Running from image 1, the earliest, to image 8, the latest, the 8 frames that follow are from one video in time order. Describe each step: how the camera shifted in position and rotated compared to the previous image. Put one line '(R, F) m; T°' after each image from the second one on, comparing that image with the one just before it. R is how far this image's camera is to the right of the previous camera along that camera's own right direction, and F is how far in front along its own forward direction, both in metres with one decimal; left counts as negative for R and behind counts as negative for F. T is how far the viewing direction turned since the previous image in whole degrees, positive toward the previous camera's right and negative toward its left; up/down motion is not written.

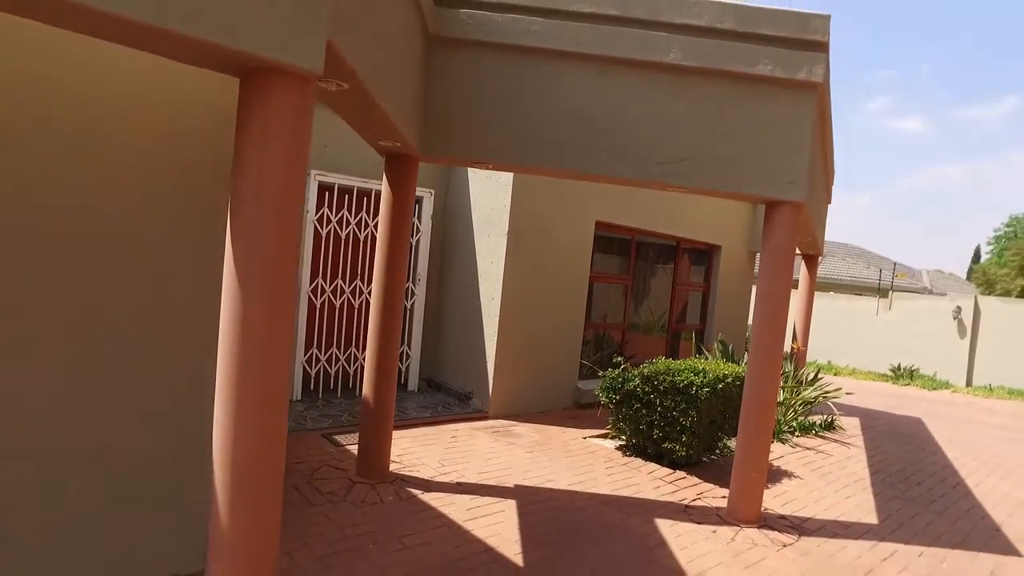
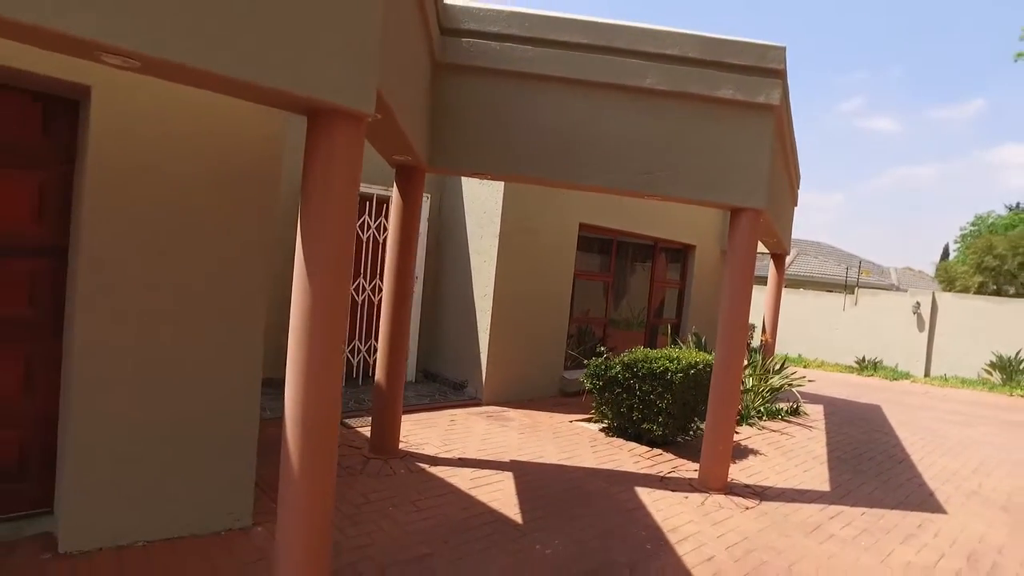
(-0.1, -0.6) m; +2°
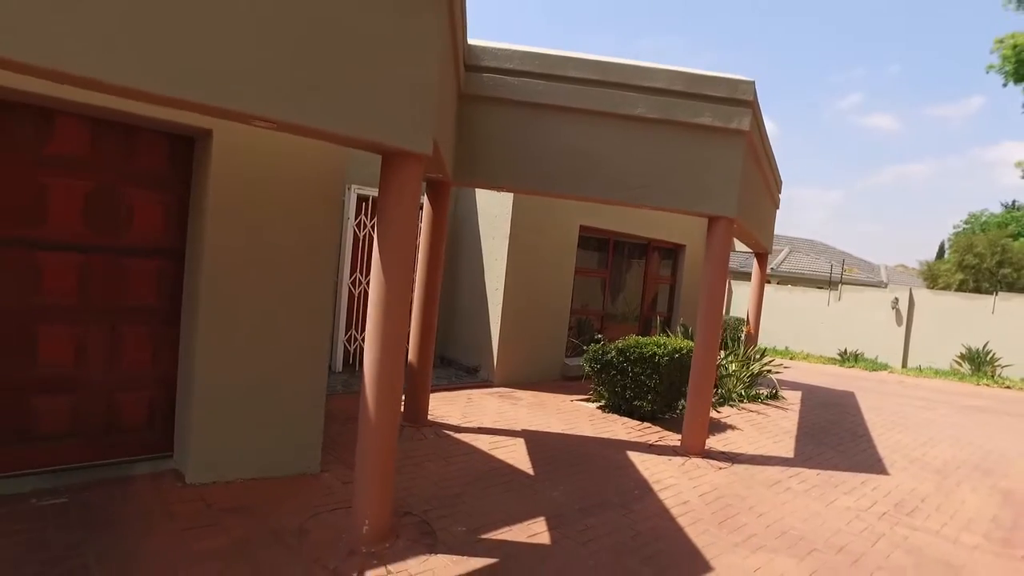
(-0.1, -1.0) m; 0°
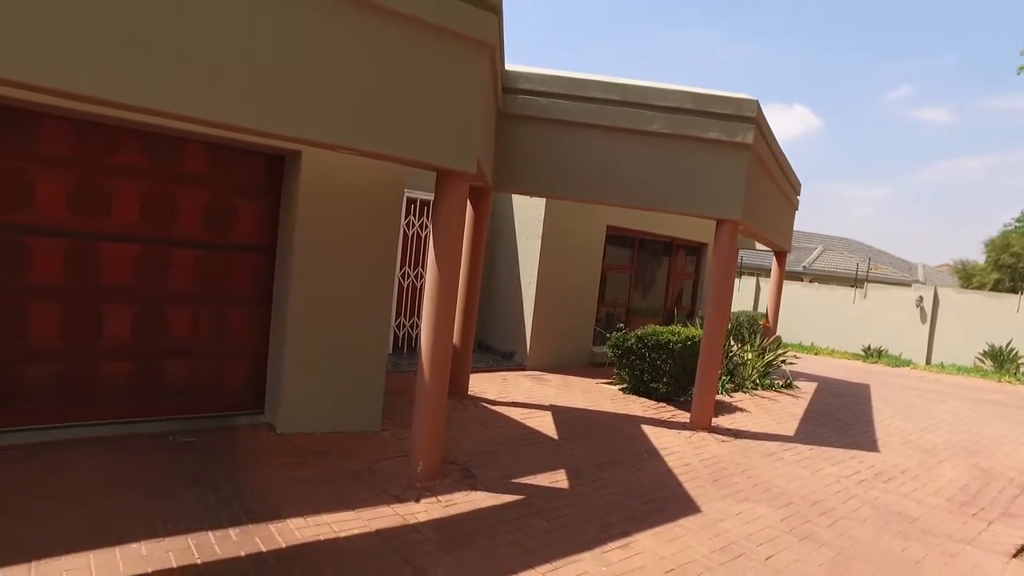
(+0.1, -0.9) m; -3°
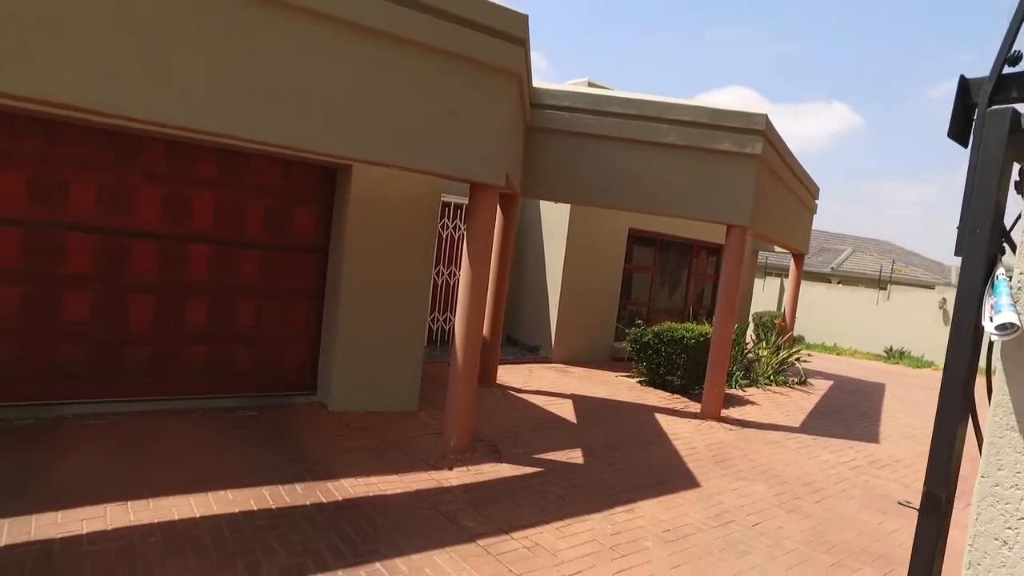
(+0.1, -0.7) m; -3°
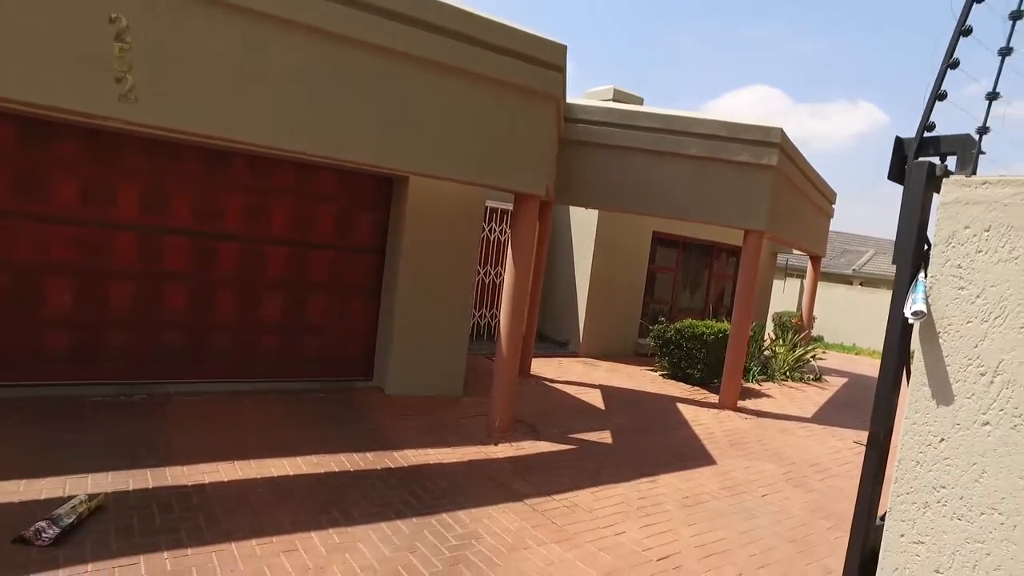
(-0.2, -0.7) m; -2°
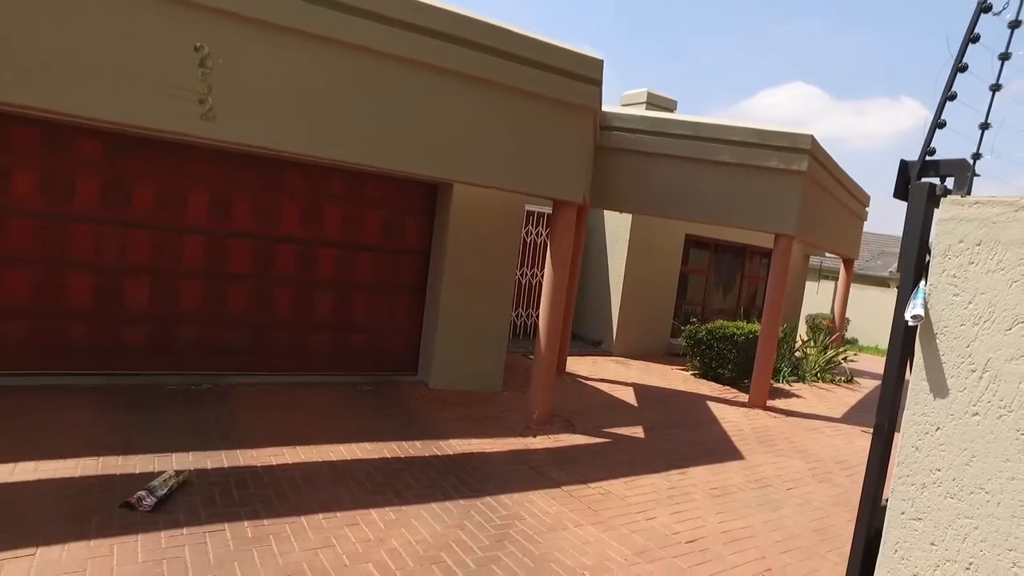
(-0.1, -0.4) m; -3°
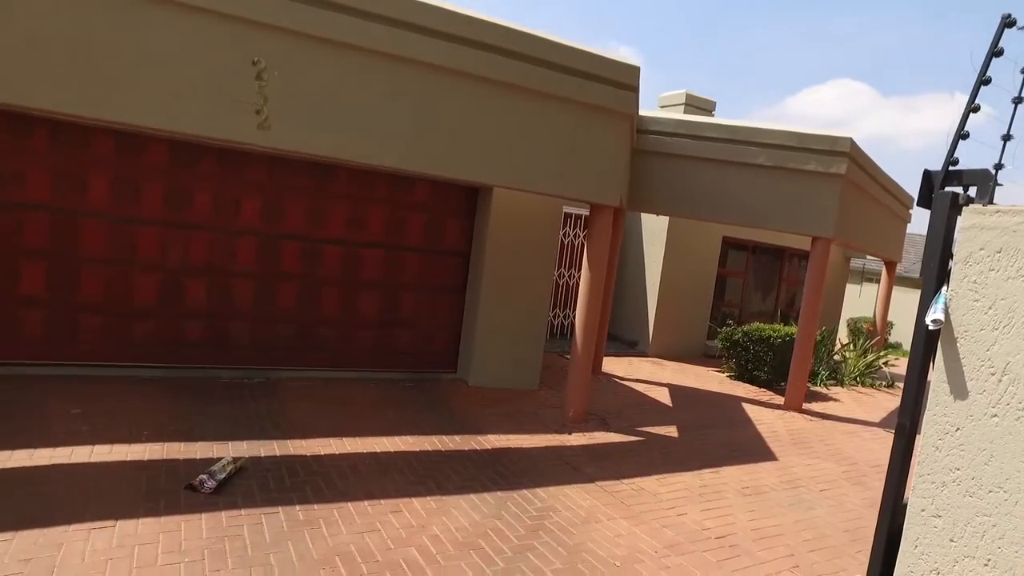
(0.0, -0.2) m; -3°
